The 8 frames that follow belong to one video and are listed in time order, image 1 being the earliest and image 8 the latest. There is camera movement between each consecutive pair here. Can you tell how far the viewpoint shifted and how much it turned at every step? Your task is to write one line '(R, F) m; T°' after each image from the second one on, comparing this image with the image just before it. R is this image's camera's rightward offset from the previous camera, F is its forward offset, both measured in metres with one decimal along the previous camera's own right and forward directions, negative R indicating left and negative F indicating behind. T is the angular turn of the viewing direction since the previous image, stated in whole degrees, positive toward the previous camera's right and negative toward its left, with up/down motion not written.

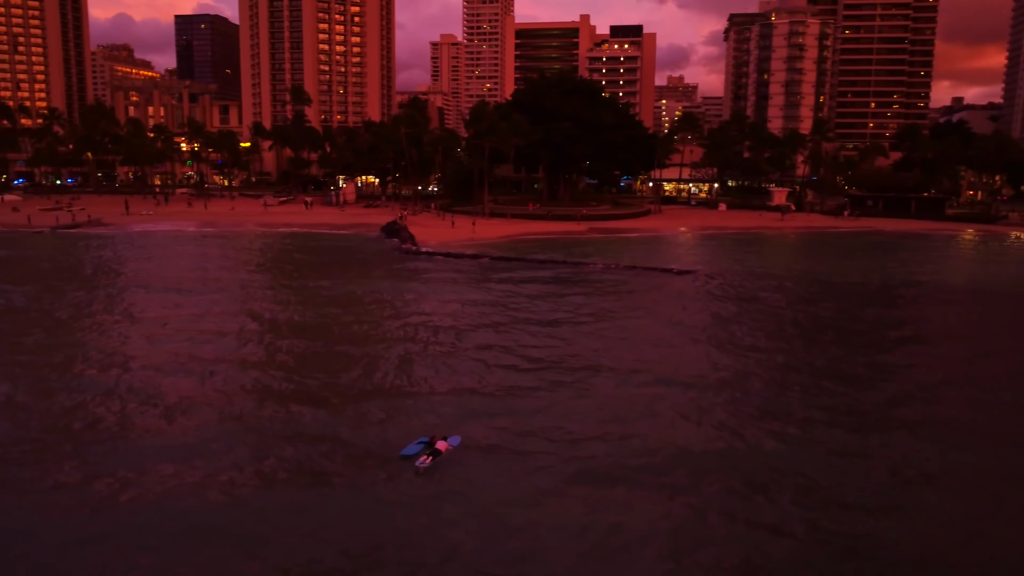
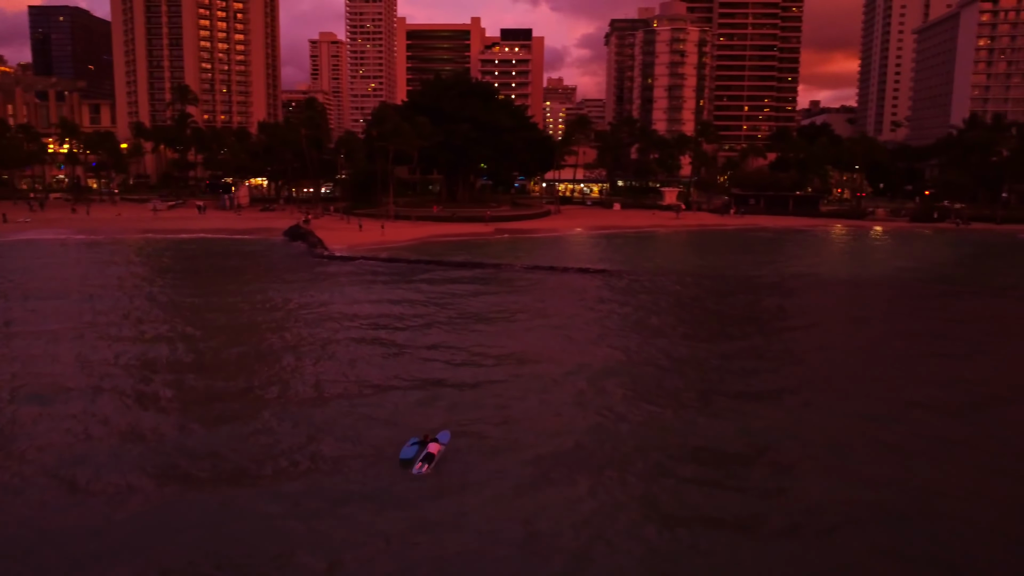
(-1.5, -0.5) m; +8°
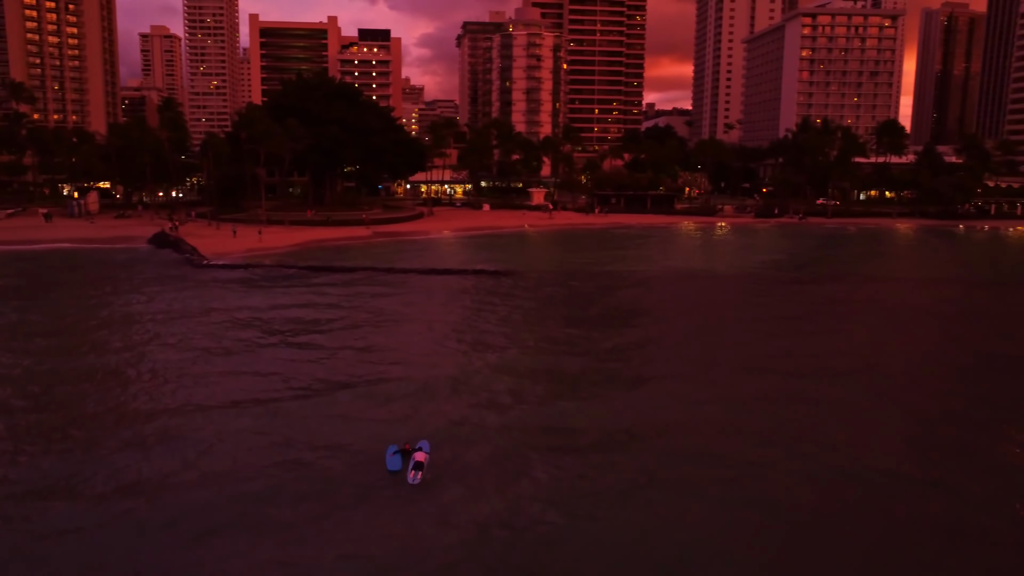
(-1.9, -0.7) m; +11°
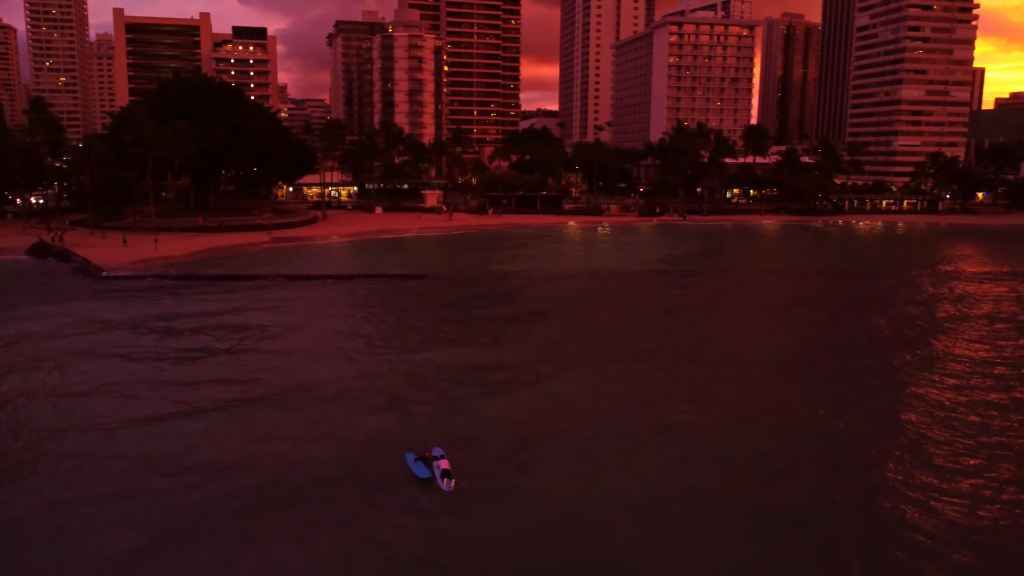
(-2.3, -0.7) m; +10°
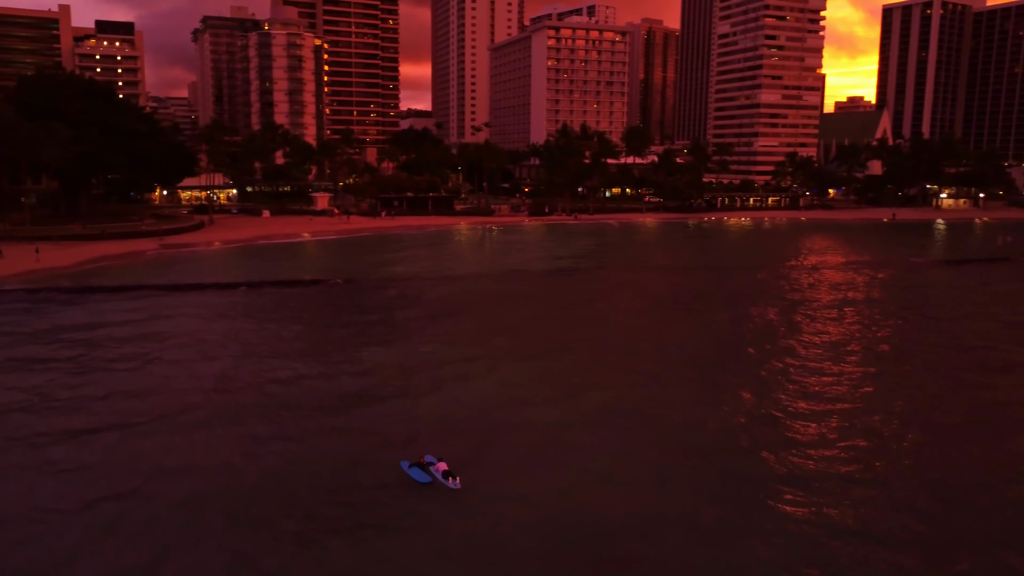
(-1.9, -0.5) m; +9°
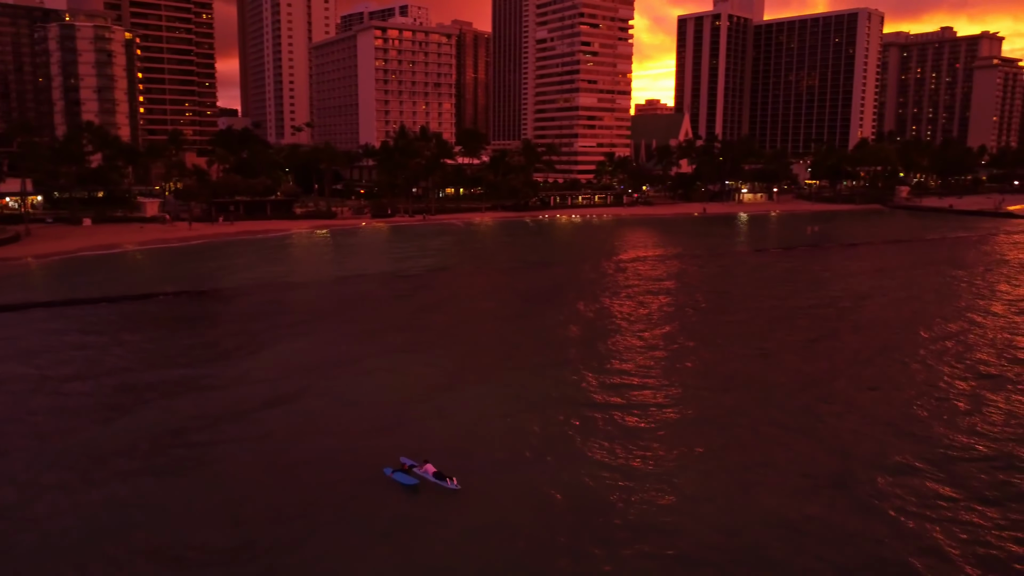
(-2.7, -0.6) m; +13°
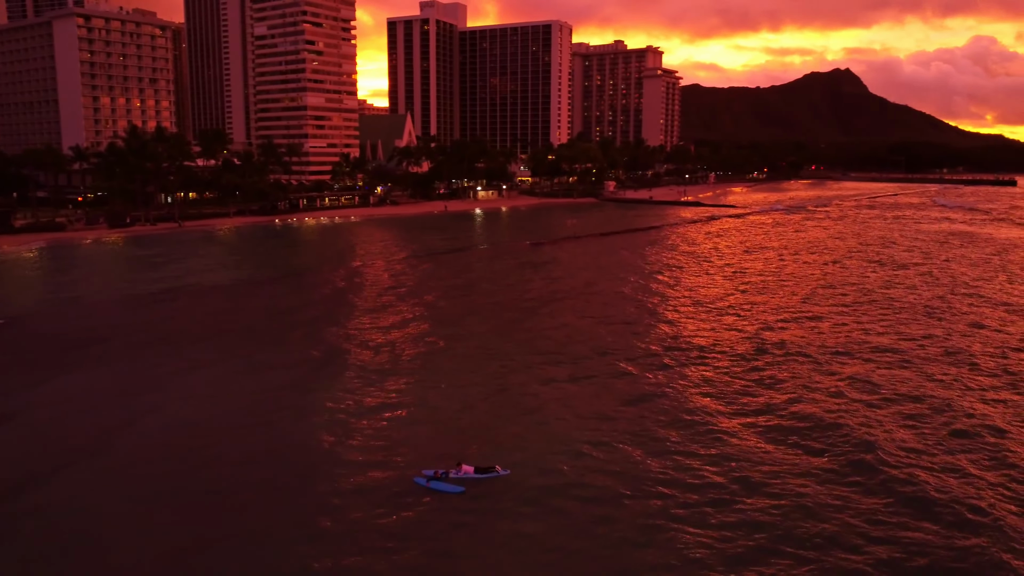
(-5.4, -0.3) m; +21°
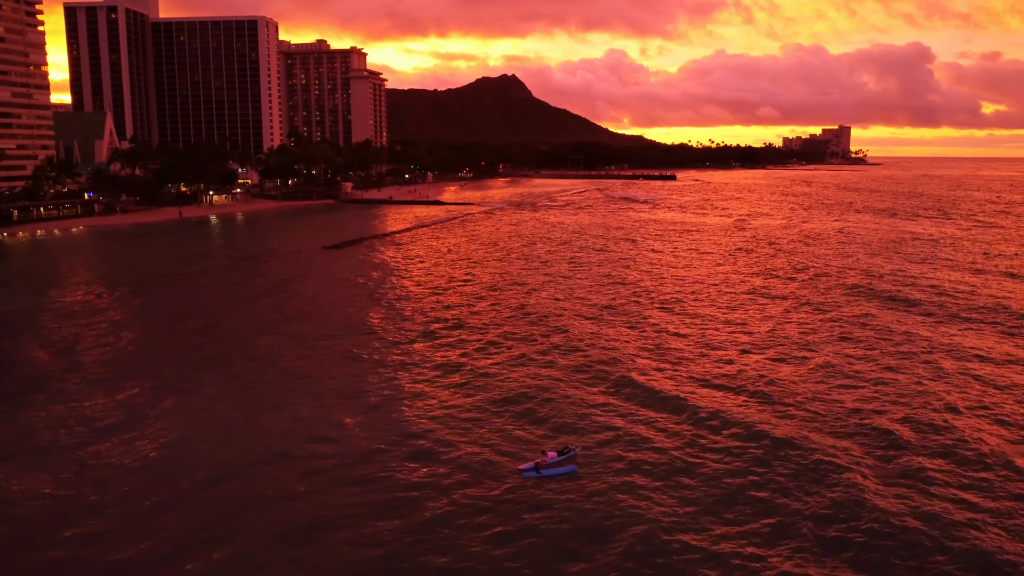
(-6.9, +0.1) m; +22°
